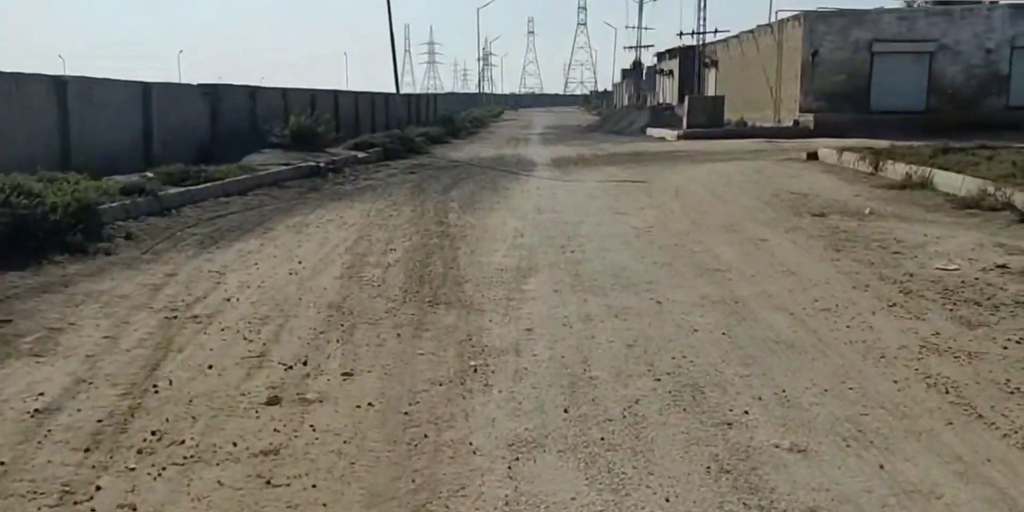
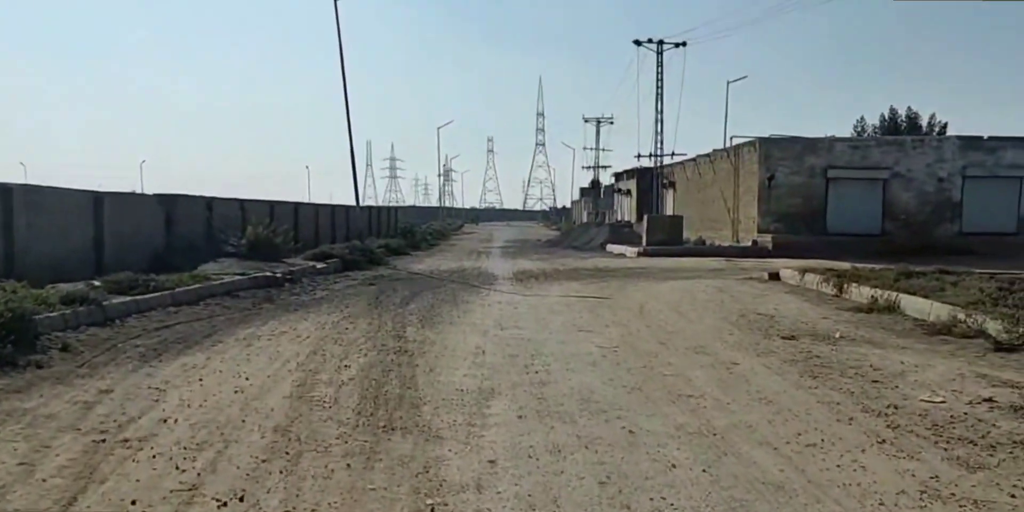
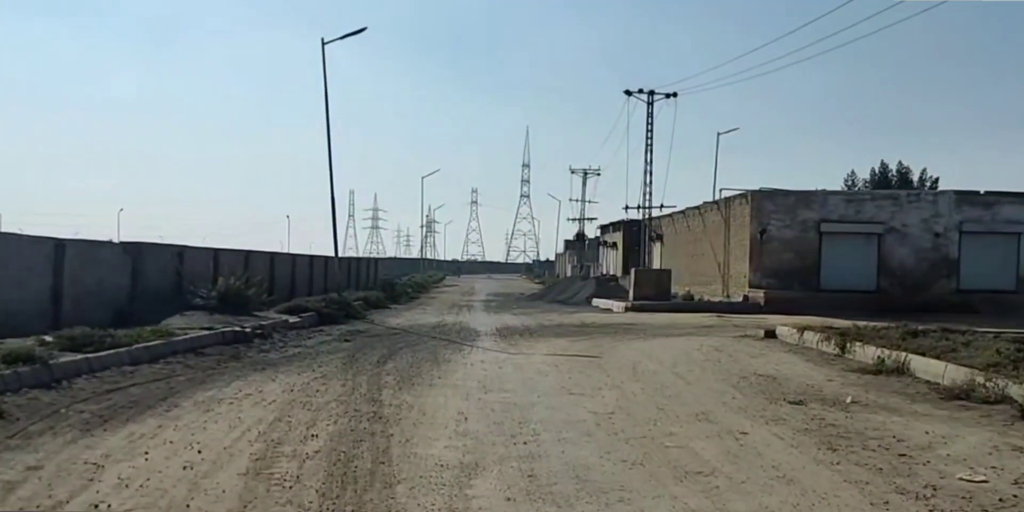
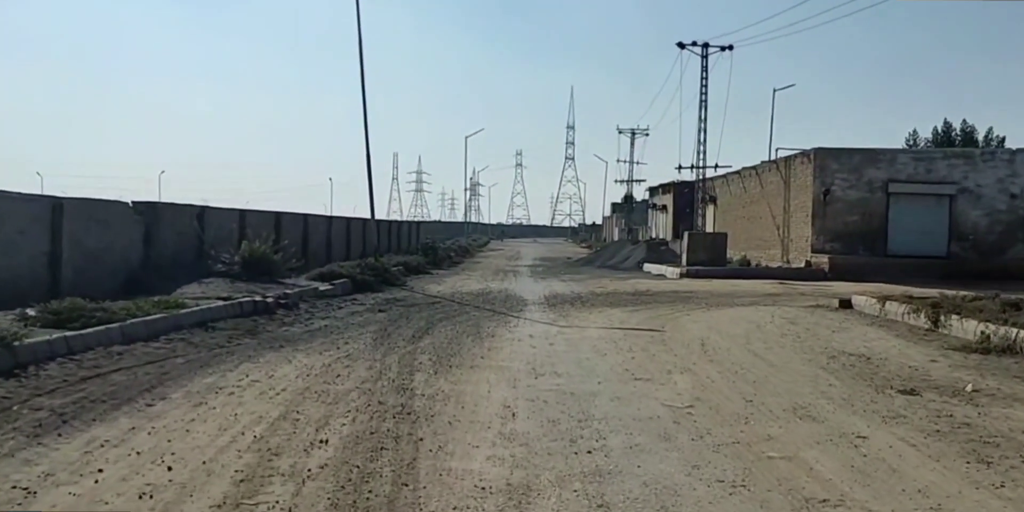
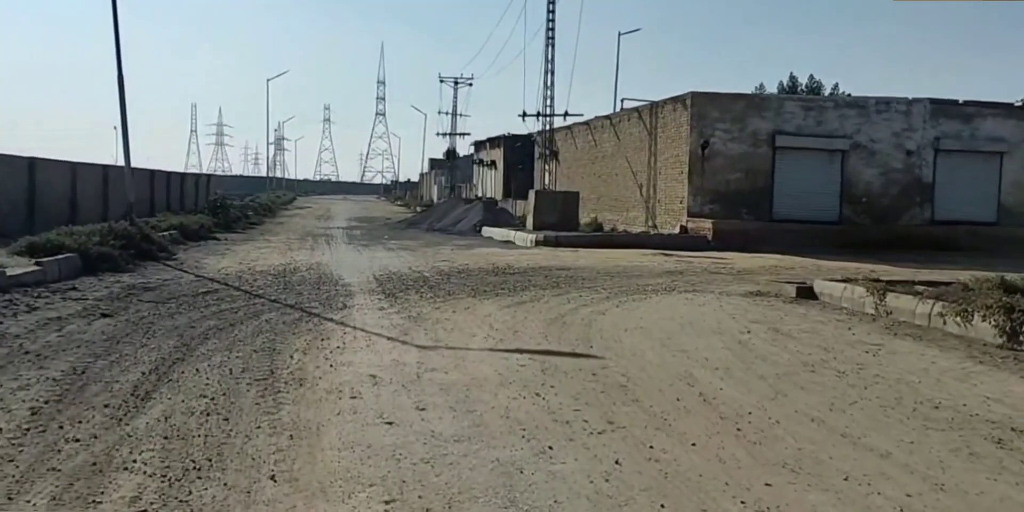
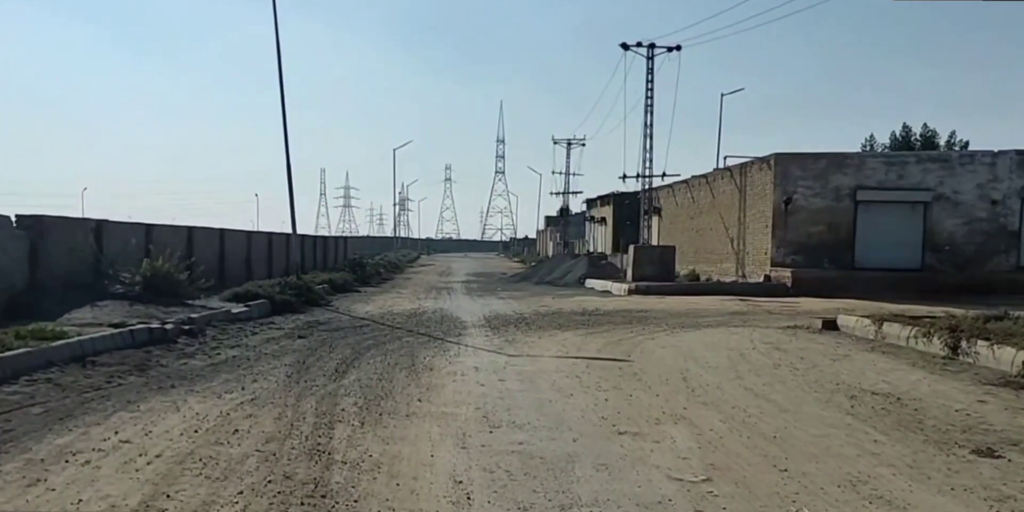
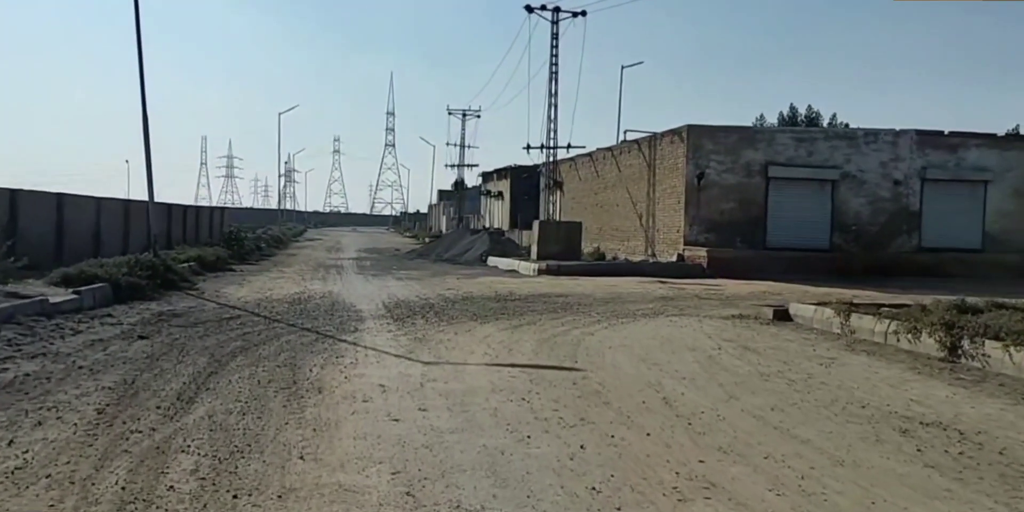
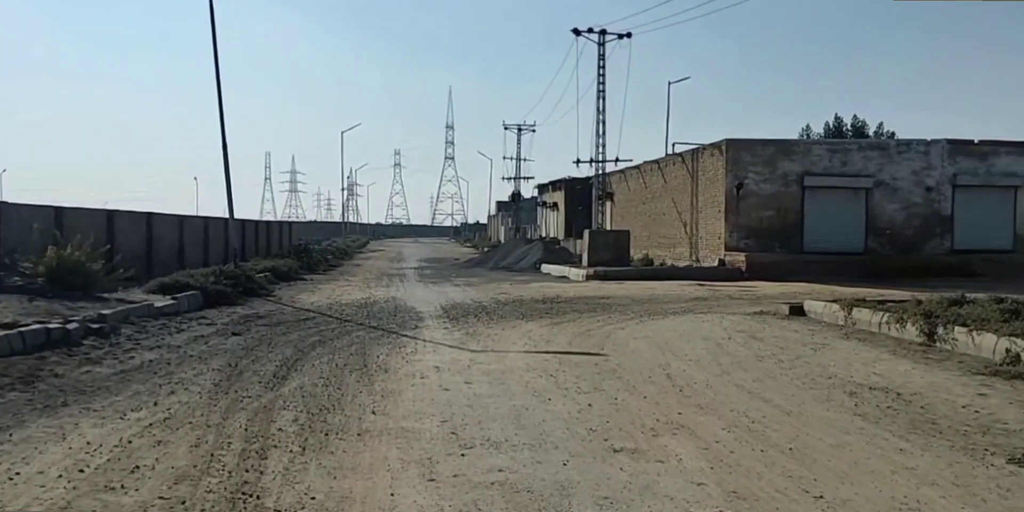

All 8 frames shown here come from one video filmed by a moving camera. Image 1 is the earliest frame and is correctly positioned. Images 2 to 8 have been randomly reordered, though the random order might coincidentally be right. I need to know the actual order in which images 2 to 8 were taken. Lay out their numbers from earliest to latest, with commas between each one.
2, 3, 4, 6, 8, 7, 5
